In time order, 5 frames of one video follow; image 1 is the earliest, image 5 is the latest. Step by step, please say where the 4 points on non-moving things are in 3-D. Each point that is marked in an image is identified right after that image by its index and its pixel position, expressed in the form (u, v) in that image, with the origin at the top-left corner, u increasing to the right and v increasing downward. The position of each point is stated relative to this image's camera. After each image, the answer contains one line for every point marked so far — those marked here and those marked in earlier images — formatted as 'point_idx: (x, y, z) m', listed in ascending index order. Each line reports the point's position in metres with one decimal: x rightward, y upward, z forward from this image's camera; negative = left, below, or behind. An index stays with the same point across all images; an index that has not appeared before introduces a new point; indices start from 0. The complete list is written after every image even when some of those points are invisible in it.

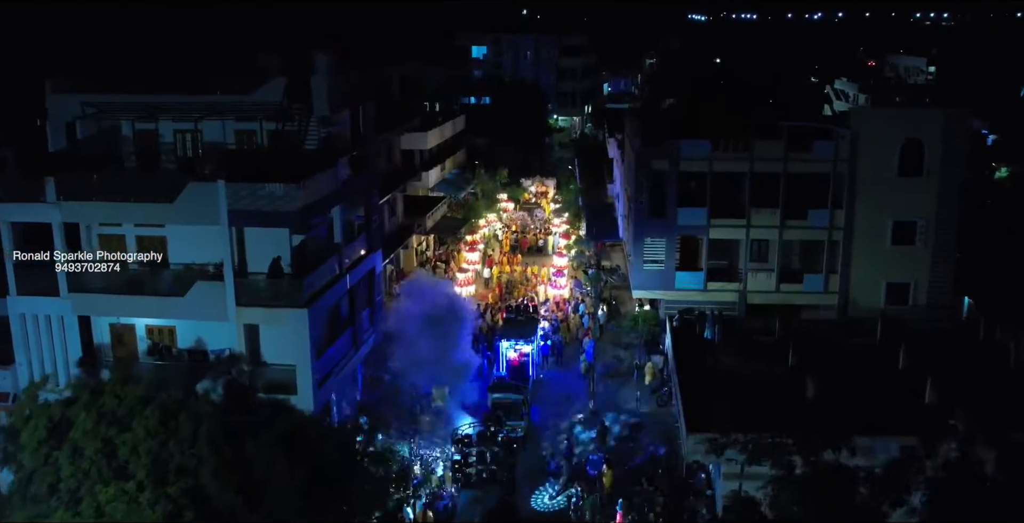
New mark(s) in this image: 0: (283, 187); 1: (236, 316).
0: (-5.2, +1.7, +18.4) m
1: (-6.5, -1.3, +19.1) m
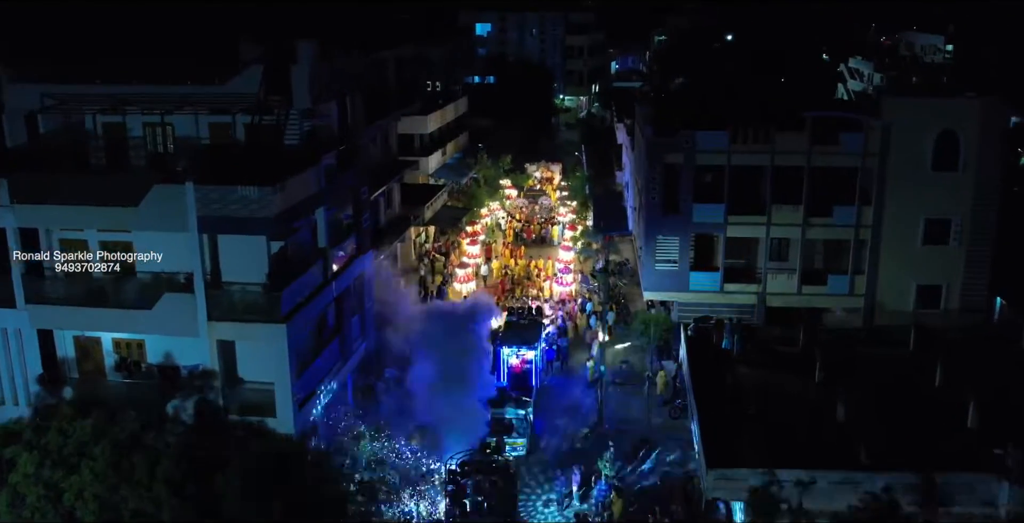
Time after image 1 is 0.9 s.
0: (-5.2, +1.5, +16.6) m
1: (-6.5, -1.5, +17.4) m
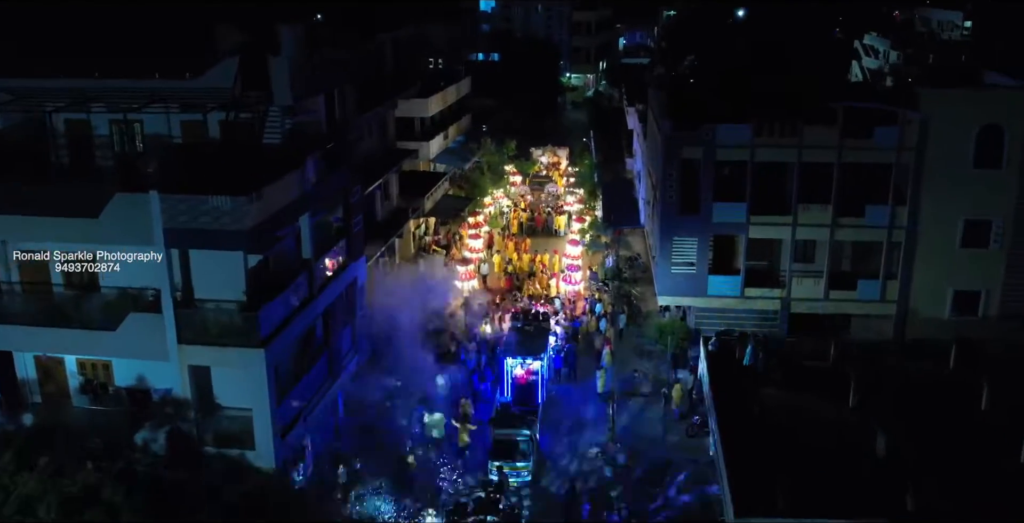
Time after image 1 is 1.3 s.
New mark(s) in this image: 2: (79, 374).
0: (-5.1, +1.1, +14.8) m
1: (-6.4, -1.8, +15.7) m
2: (-9.1, -2.3, +17.2) m
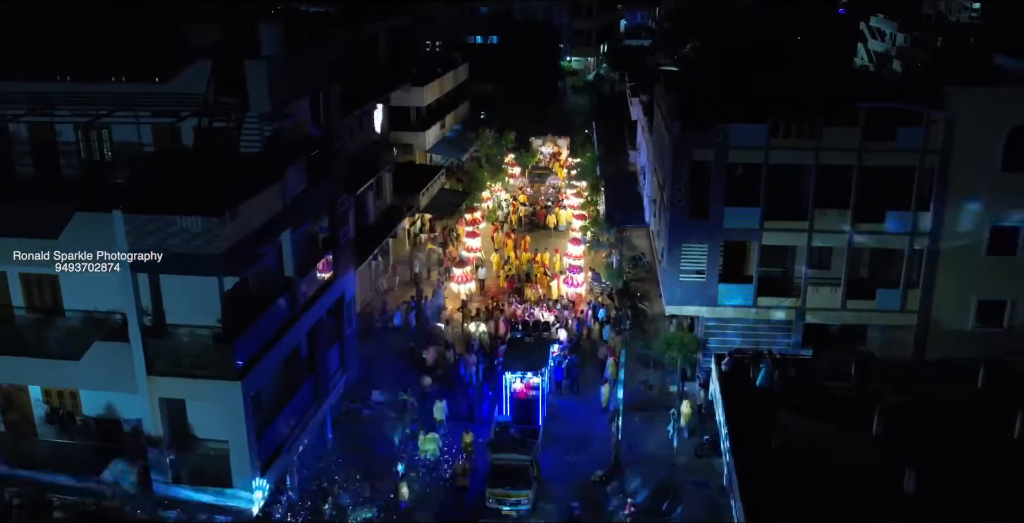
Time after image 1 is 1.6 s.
0: (-5.1, +0.7, +13.4) m
1: (-6.4, -2.2, +14.4) m
2: (-9.1, -2.7, +15.9) m
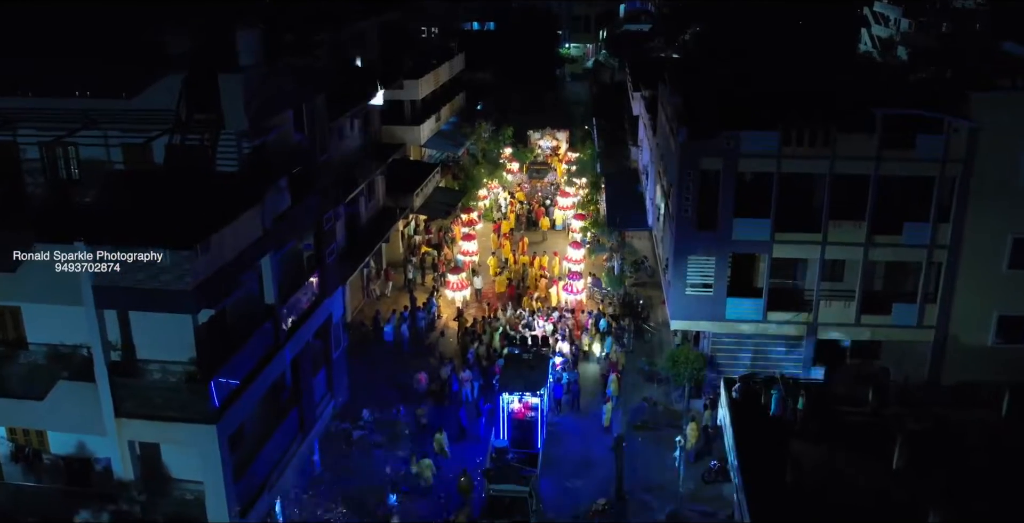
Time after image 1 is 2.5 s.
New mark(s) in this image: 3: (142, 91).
0: (-5.1, +0.1, +12.3) m
1: (-6.5, -2.7, +13.3) m
2: (-9.2, -3.2, +14.9) m
3: (-6.5, +3.2, +14.6) m
